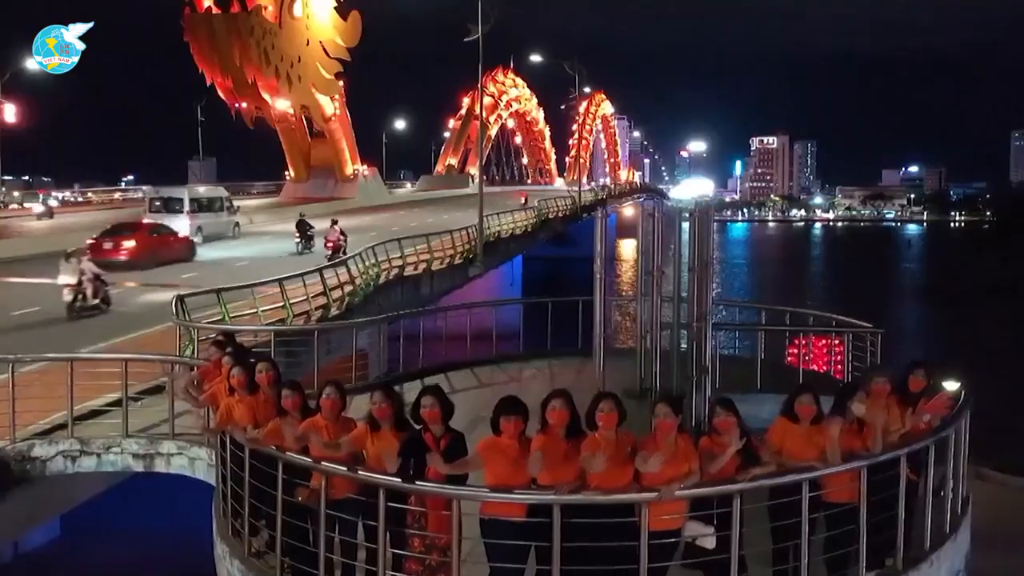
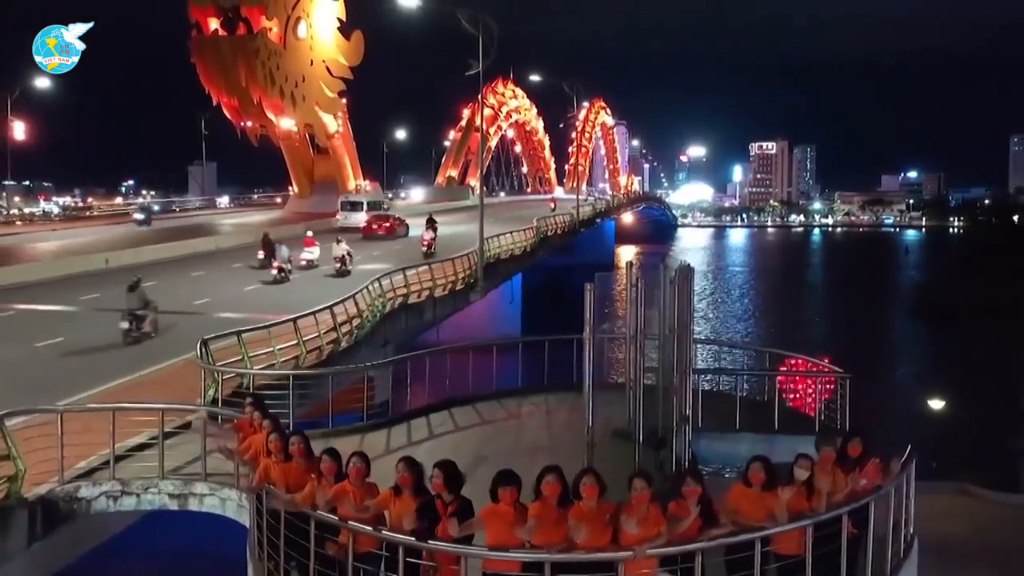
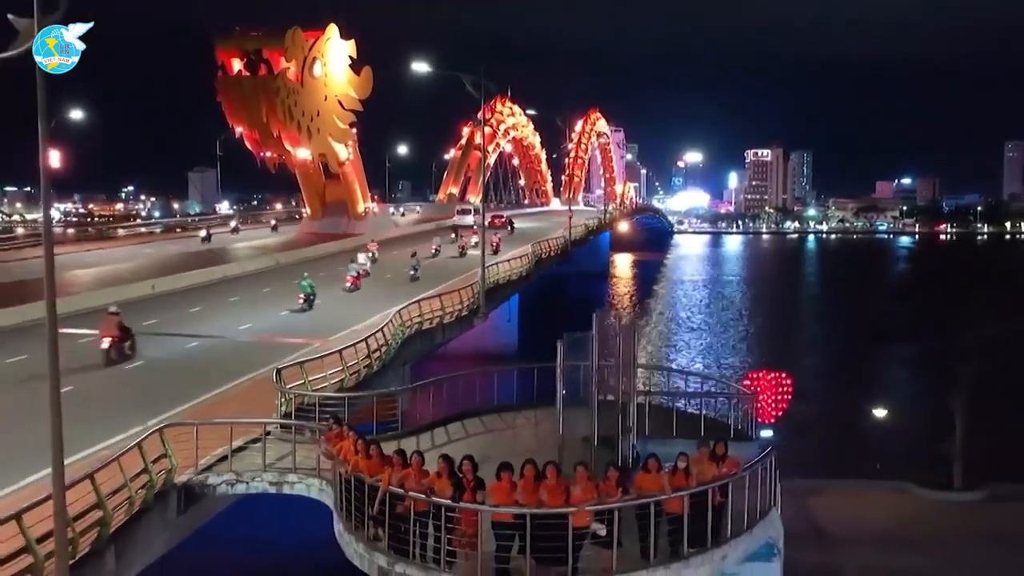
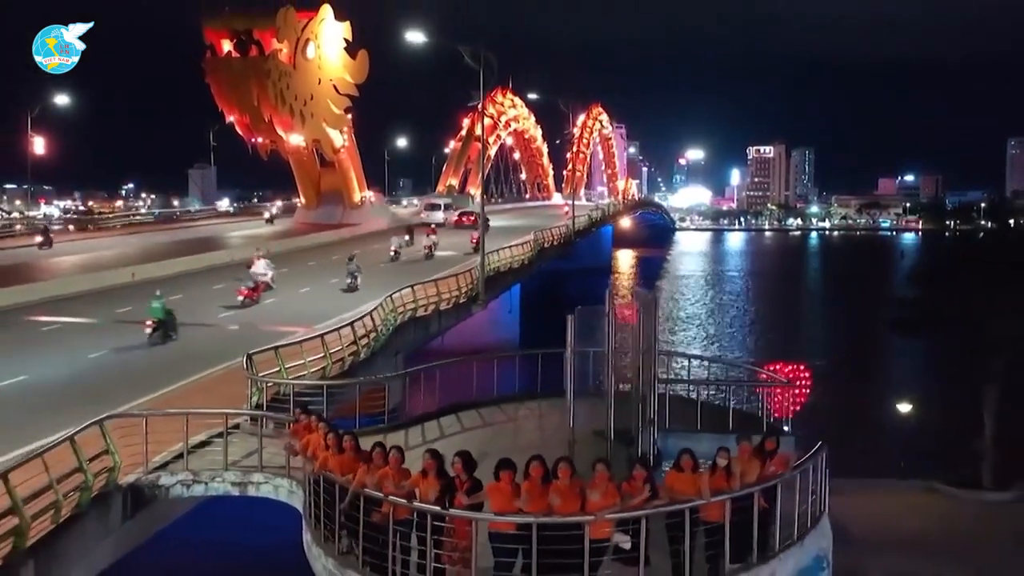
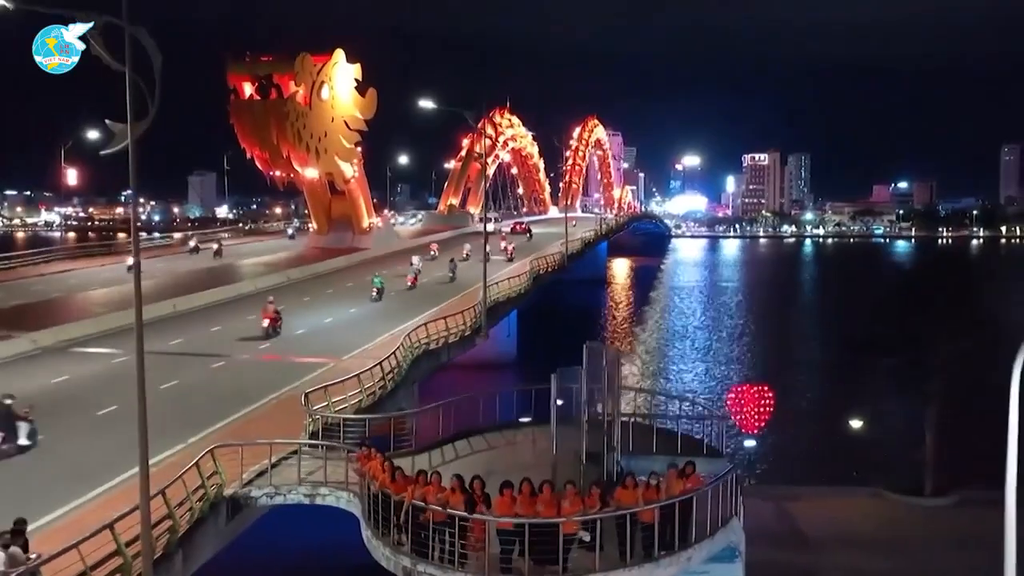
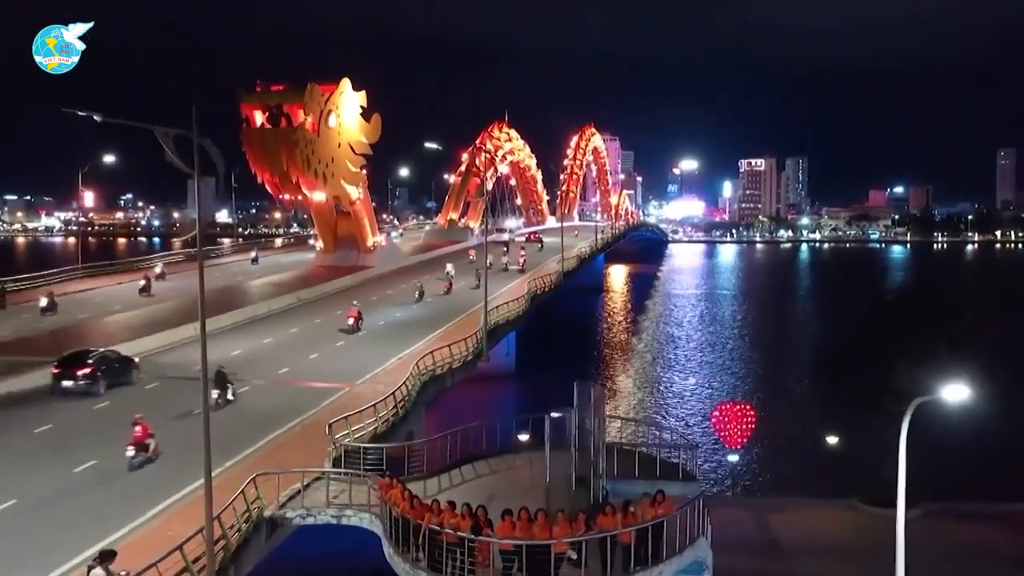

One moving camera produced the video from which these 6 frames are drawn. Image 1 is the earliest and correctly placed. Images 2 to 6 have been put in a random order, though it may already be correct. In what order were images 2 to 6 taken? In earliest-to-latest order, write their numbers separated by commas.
2, 4, 3, 5, 6
